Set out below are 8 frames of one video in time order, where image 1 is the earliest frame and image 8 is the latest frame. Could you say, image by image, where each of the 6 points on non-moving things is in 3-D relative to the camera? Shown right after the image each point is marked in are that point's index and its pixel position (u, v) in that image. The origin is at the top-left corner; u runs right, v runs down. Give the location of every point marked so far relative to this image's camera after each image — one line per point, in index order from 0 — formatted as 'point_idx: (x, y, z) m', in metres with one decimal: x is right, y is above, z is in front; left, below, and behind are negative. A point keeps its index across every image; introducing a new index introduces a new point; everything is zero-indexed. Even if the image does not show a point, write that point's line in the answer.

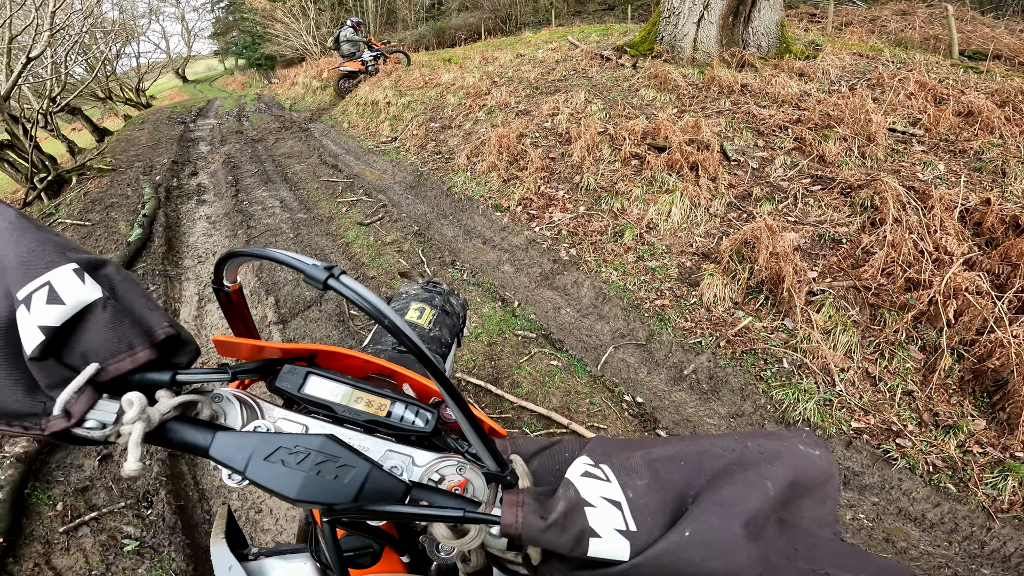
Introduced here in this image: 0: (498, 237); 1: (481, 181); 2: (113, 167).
0: (-0.1, +0.4, +4.4) m
1: (-0.3, +1.1, +5.2) m
2: (-6.2, +1.9, +7.7) m
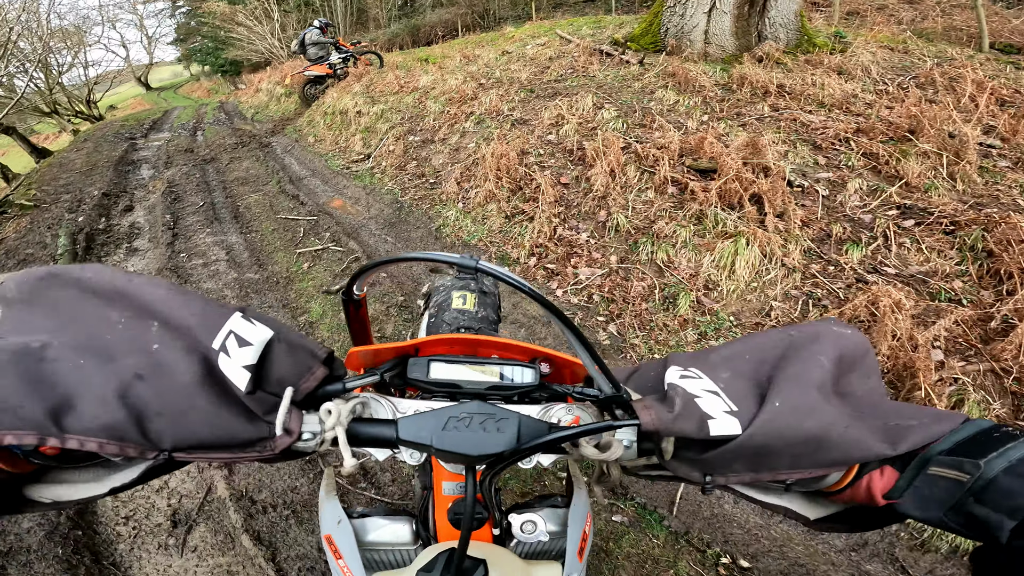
0: (0.0, -0.1, +3.4) m
1: (-0.3, +0.6, +4.2) m
2: (-6.3, +1.1, +6.5) m
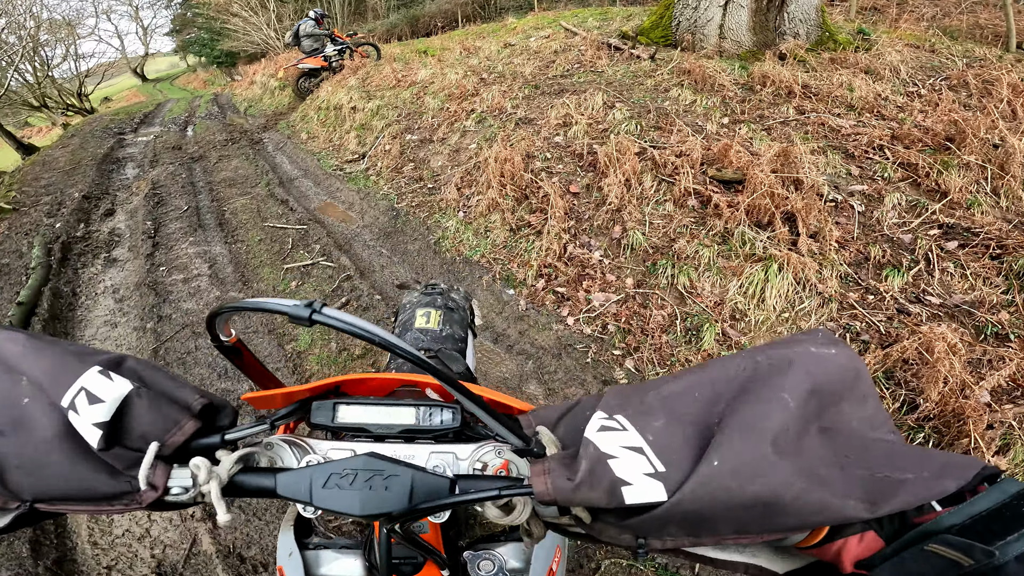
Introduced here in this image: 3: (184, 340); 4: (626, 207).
0: (0.0, -0.3, +3.1) m
1: (-0.2, +0.5, +3.9) m
2: (-6.2, +1.0, +6.2) m
3: (-2.2, -0.3, +3.3) m
4: (+0.8, +0.6, +3.5) m
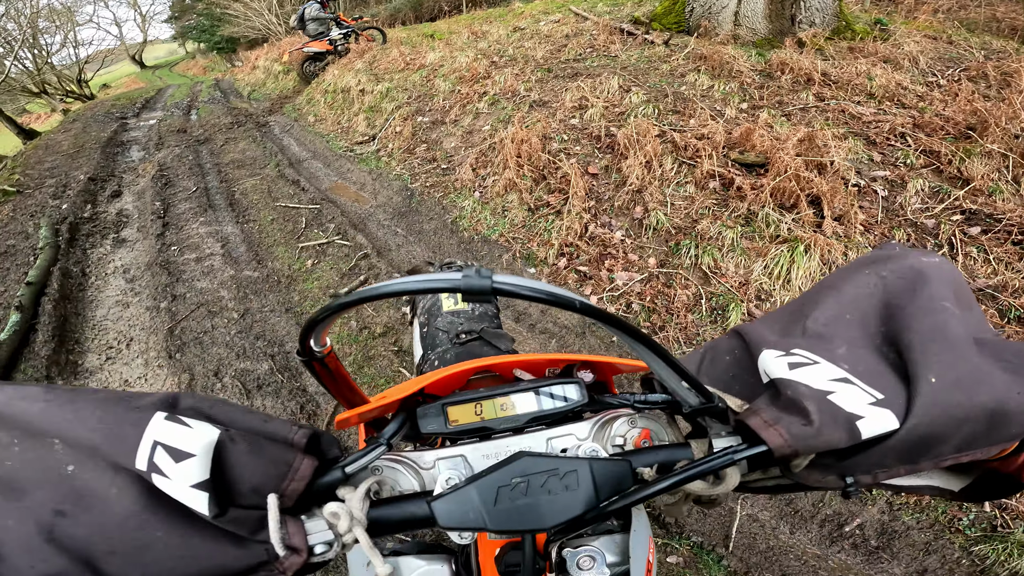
0: (+0.1, -0.1, +3.1) m
1: (-0.1, +0.6, +3.8) m
2: (-6.1, +1.3, +6.1) m
3: (-2.0, -0.2, +3.2) m
4: (+0.9, +0.7, +3.5) m
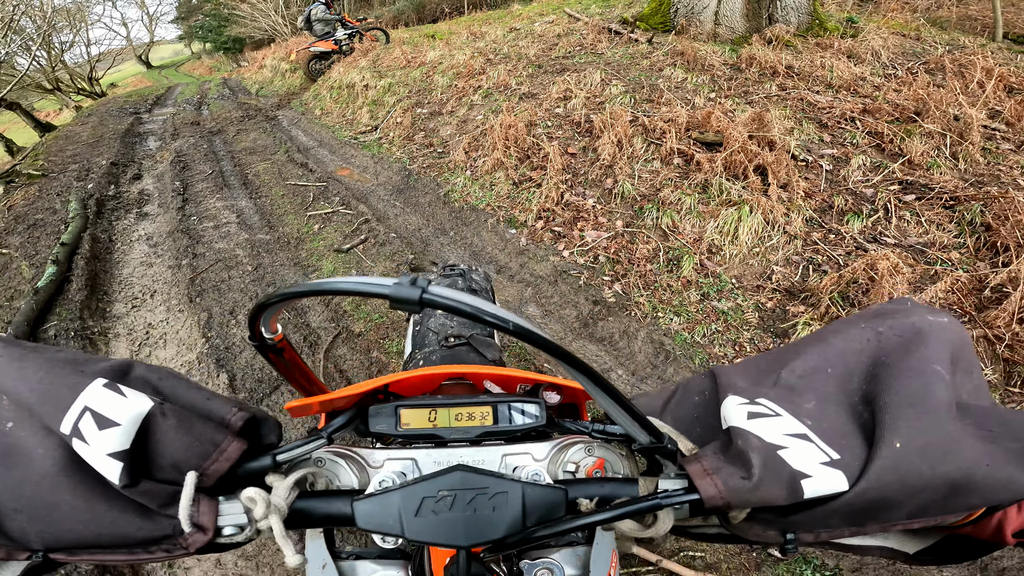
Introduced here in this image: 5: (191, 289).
0: (0.0, +0.2, +3.5) m
1: (-0.2, +0.9, +4.3) m
2: (-6.2, +1.6, +6.6) m
3: (-2.2, +0.1, +3.6) m
4: (+0.8, +1.0, +3.9) m
5: (-2.3, 0.0, +3.5) m
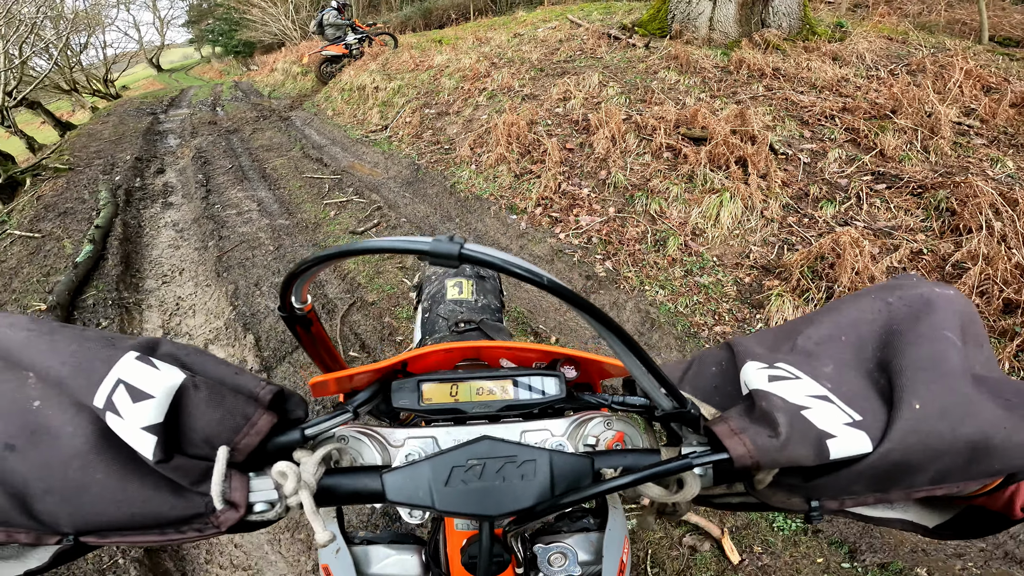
0: (0.0, +0.3, +3.8) m
1: (-0.2, +1.0, +4.6) m
2: (-6.2, +1.7, +6.9) m
3: (-2.2, +0.3, +4.0) m
4: (+0.8, +1.1, +4.2) m
5: (-2.3, +0.2, +3.8) m
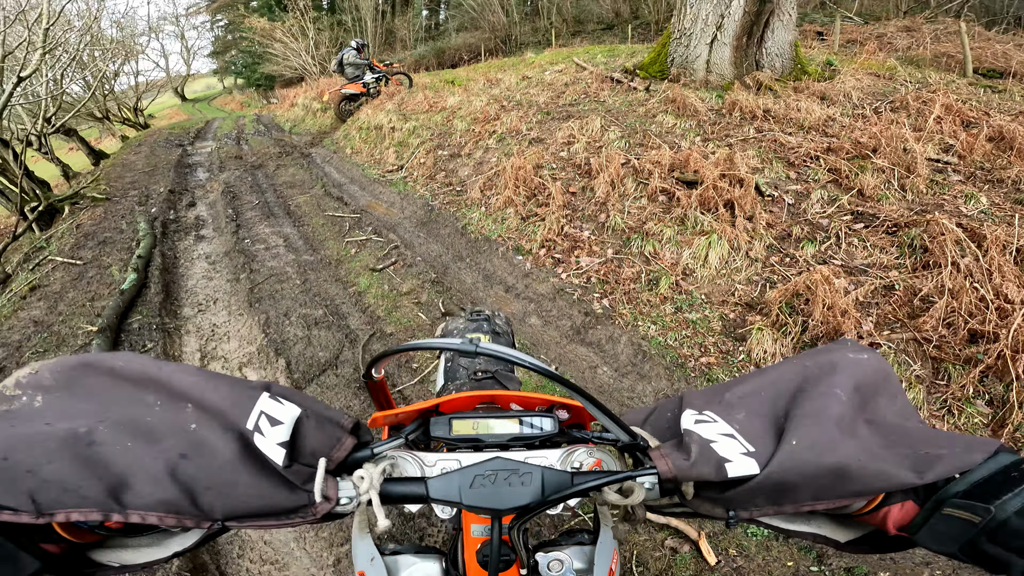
0: (+0.1, 0.0, +4.1) m
1: (-0.1, +0.7, +4.9) m
2: (-6.1, +1.4, +7.4) m
3: (-2.1, 0.0, +4.3) m
4: (+0.9, +0.8, +4.6) m
5: (-2.2, -0.1, +4.2) m
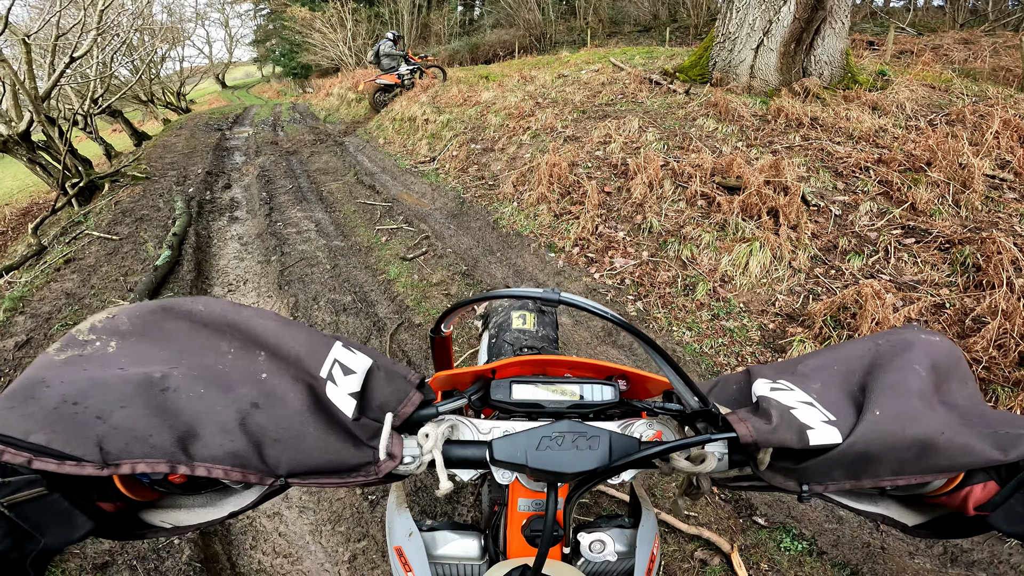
0: (+0.3, +0.1, +4.1) m
1: (+0.2, +0.7, +4.9) m
2: (-5.6, +1.7, +7.6) m
3: (-1.8, +0.2, +4.3) m
4: (+1.2, +0.8, +4.5) m
5: (-2.0, +0.1, +4.2) m
